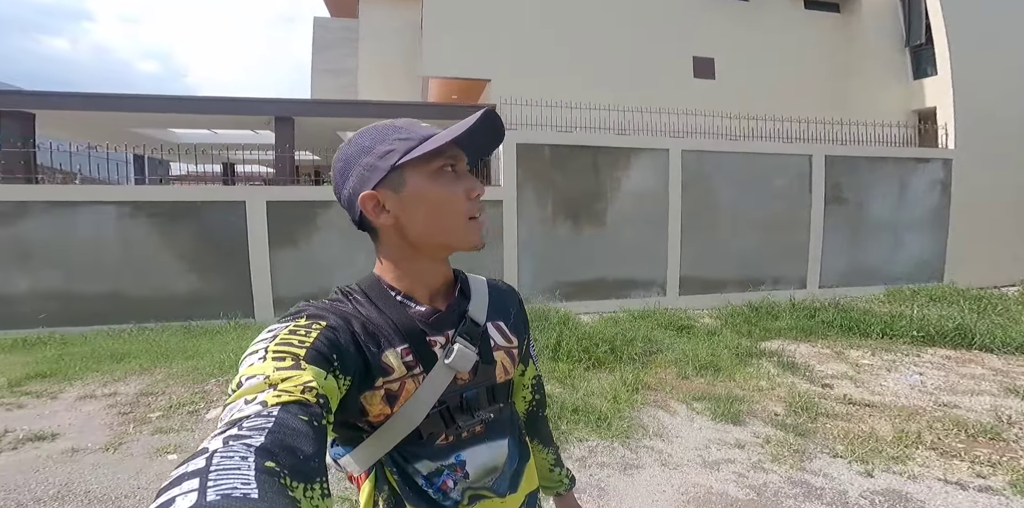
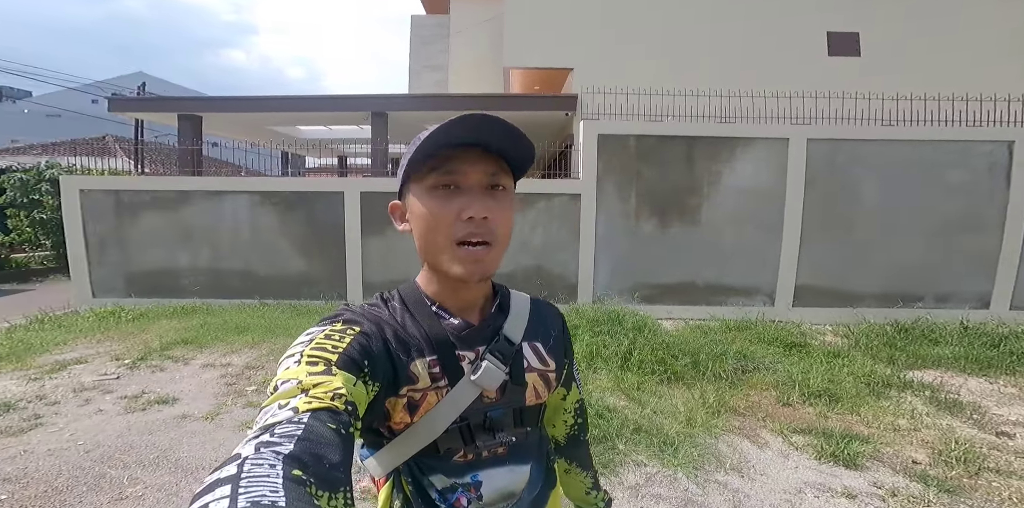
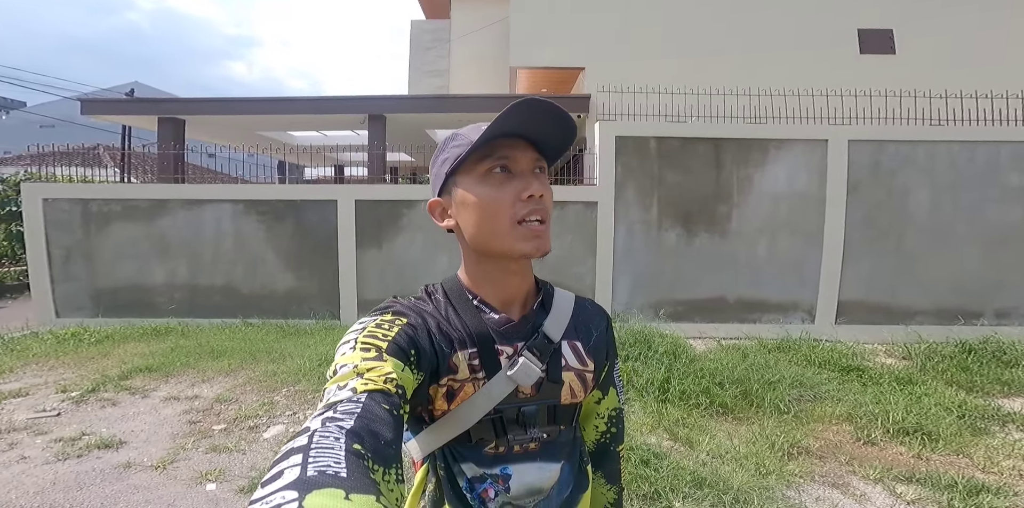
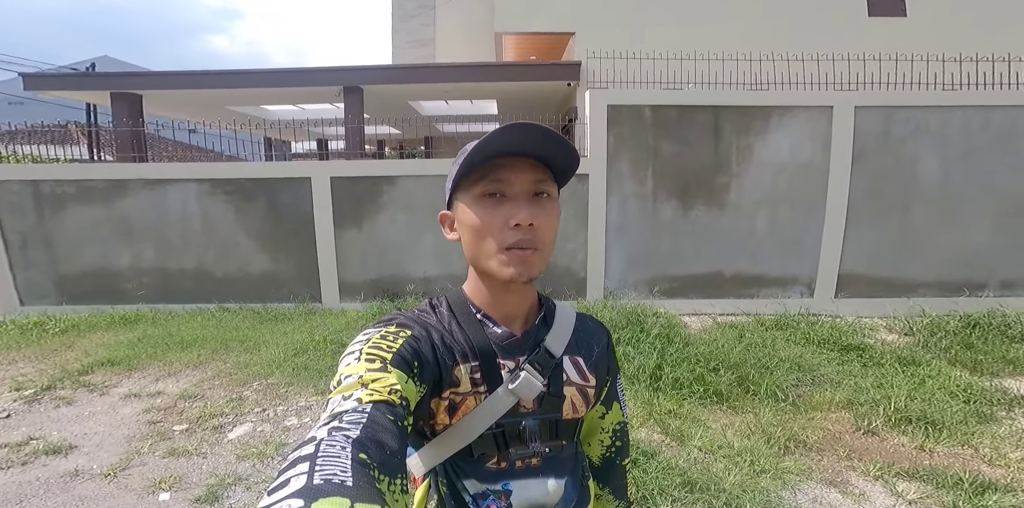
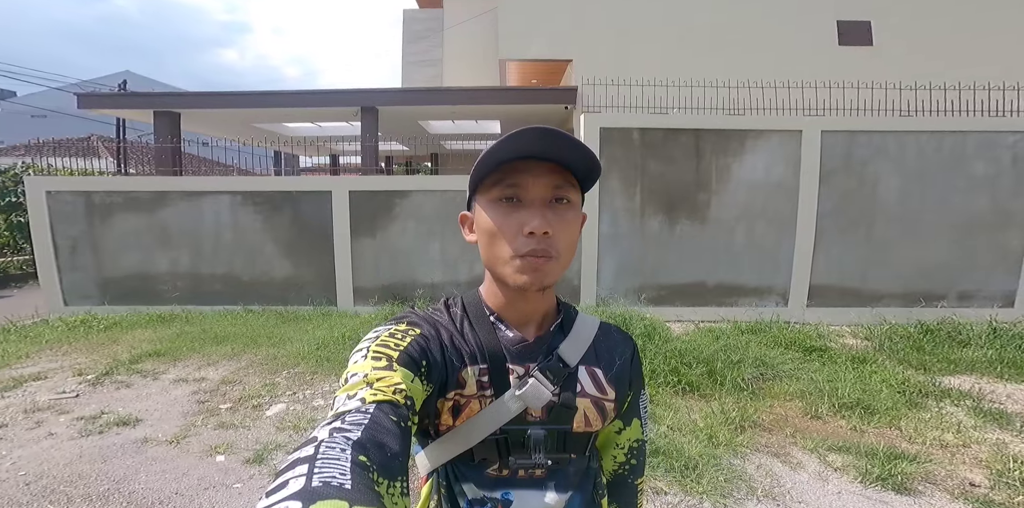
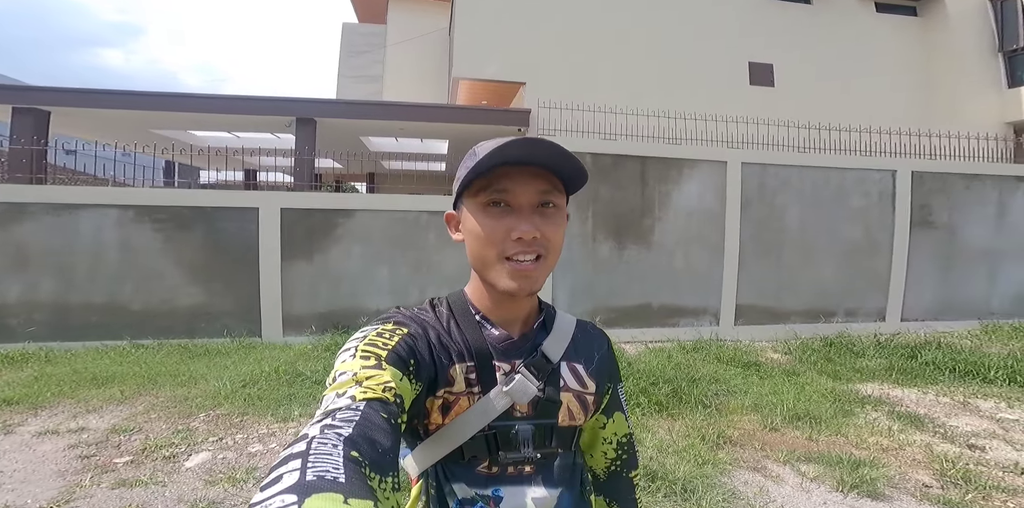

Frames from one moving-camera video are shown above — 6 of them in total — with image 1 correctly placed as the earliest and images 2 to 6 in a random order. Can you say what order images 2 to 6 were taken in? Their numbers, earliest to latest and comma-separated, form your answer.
2, 5, 3, 4, 6
